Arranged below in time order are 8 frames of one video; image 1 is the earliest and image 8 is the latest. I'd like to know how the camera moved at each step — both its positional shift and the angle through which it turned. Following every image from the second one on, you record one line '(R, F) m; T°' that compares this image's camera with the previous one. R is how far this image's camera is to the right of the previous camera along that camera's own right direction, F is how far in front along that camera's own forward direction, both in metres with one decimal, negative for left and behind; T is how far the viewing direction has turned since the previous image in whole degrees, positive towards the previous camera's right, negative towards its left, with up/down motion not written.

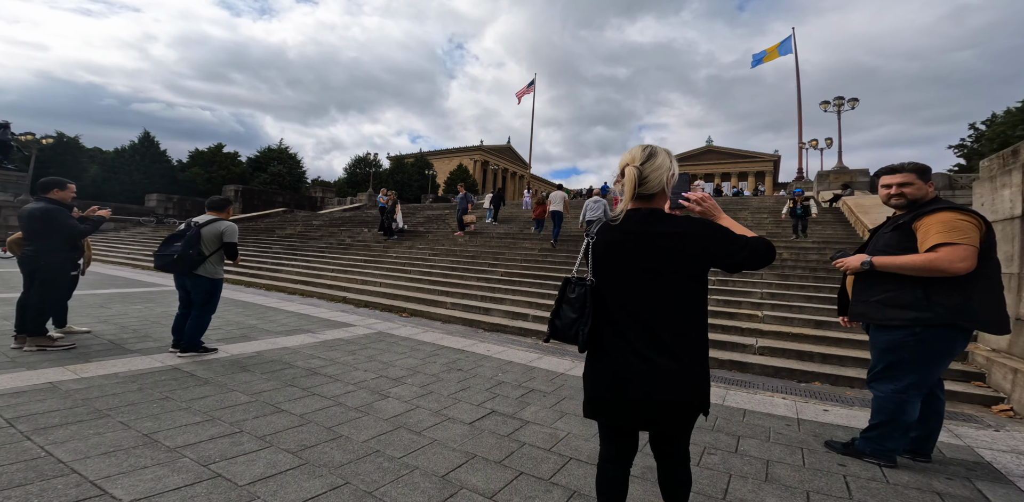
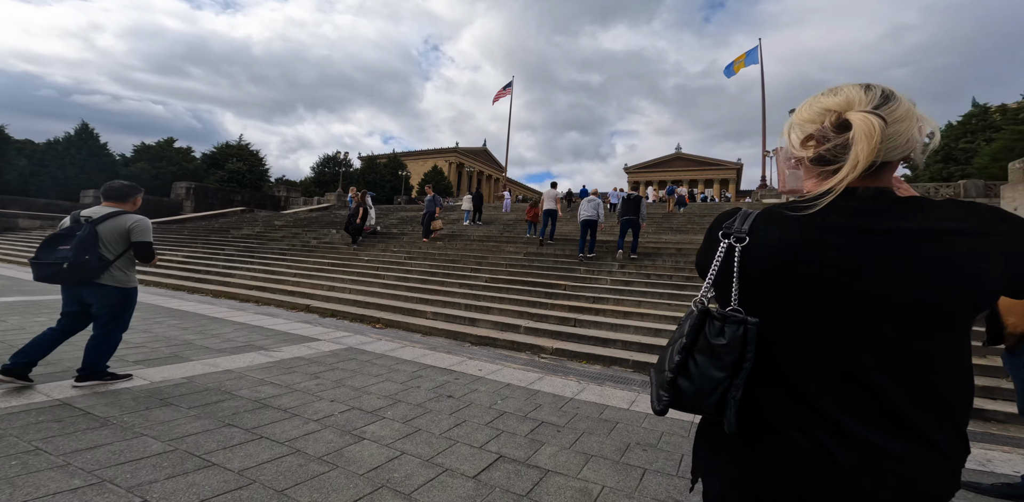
(-0.3, +0.8) m; +4°
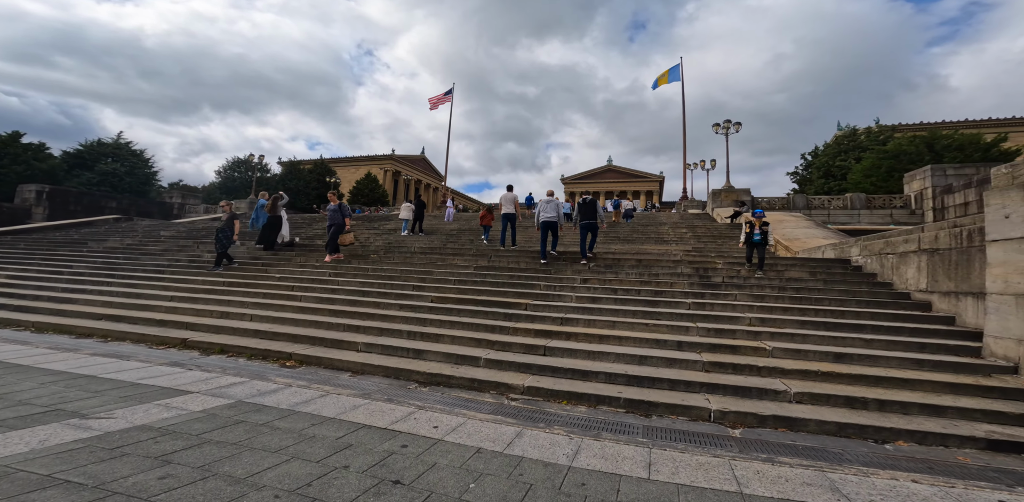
(-0.3, +1.2) m; +9°
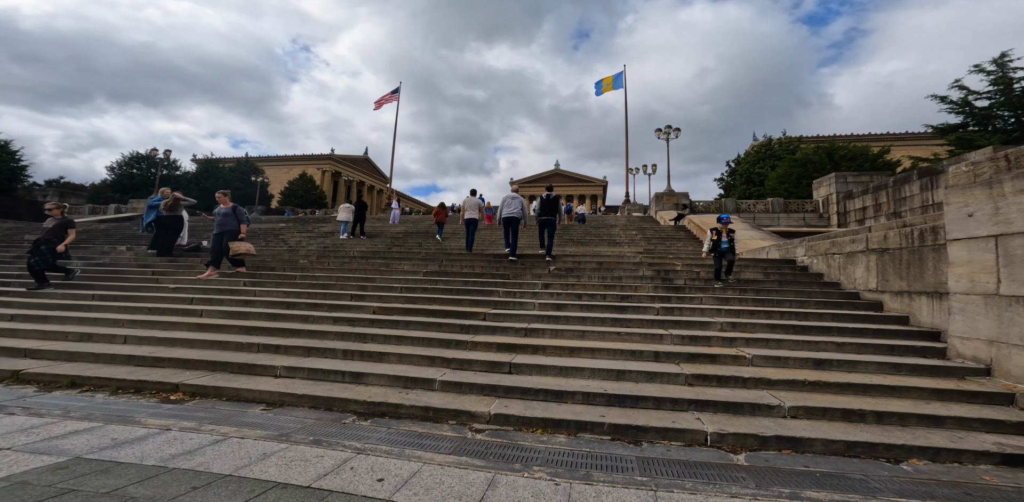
(-0.2, +0.8) m; +7°
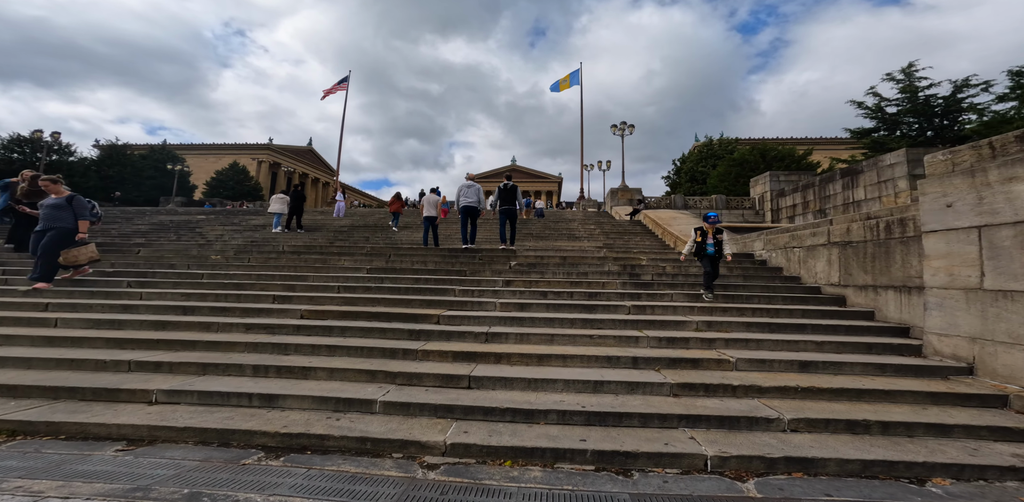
(-0.1, +0.7) m; +6°
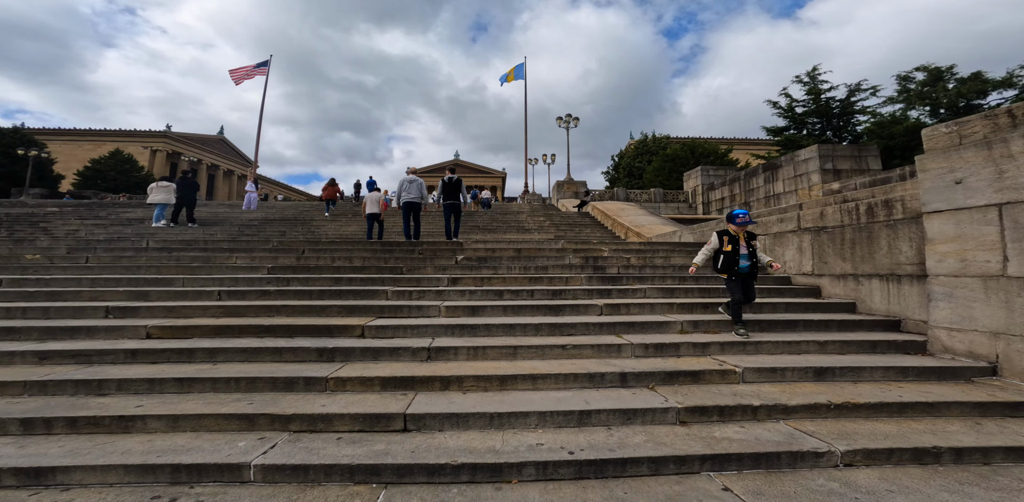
(-0.1, +1.2) m; +8°
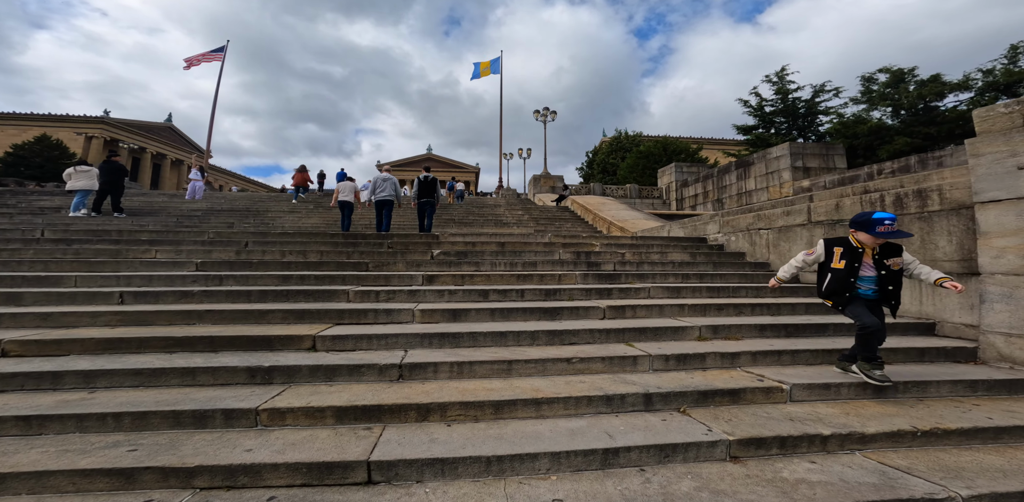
(-0.2, +0.9) m; +4°
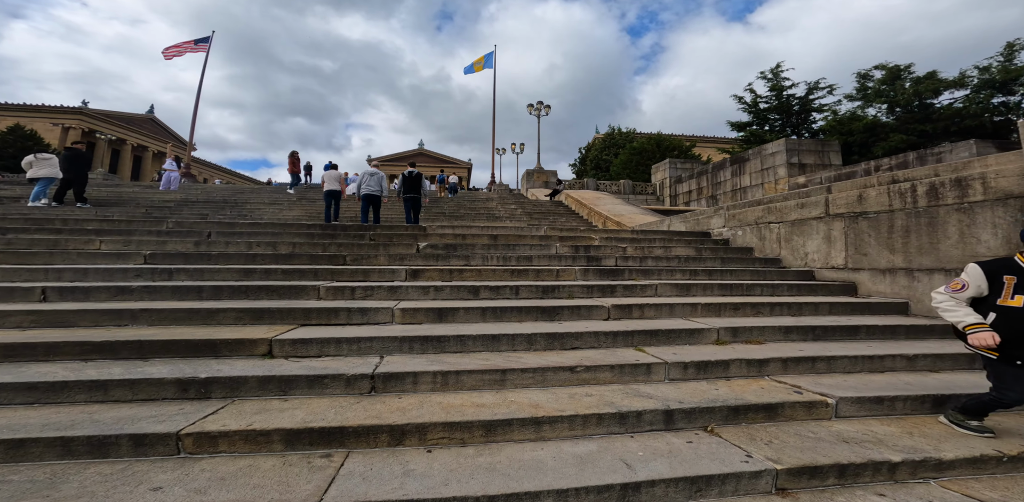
(0.0, +0.5) m; +1°
